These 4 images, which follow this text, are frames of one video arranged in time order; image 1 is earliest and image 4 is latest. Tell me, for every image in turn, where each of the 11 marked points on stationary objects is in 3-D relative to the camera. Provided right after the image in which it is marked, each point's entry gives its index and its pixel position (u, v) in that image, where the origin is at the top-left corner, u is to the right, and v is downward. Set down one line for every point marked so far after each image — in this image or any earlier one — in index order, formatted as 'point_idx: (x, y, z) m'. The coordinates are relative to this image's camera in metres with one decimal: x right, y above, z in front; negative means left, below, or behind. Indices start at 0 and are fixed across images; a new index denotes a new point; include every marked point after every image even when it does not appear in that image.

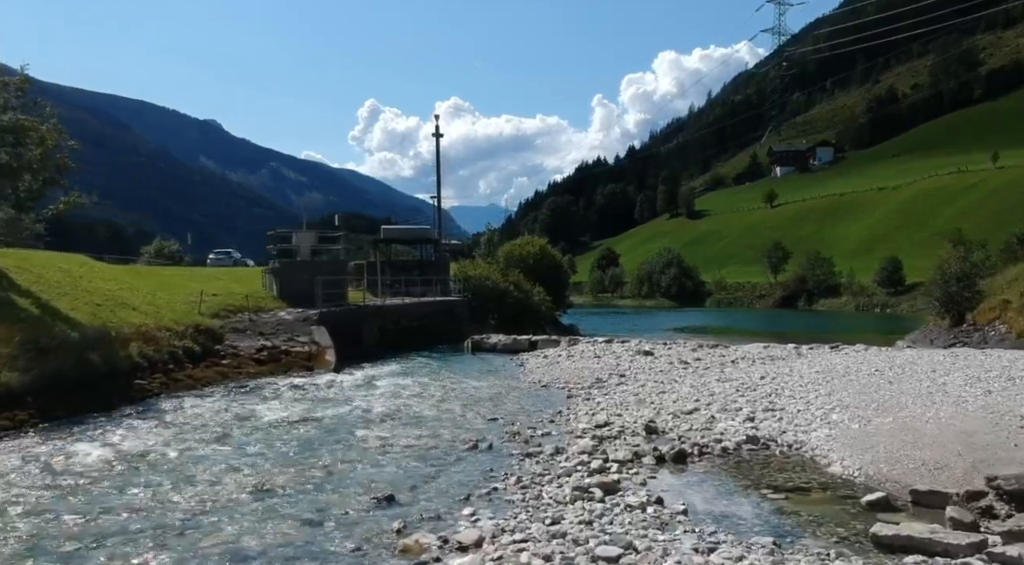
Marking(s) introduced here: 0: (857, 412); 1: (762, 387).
0: (+7.0, -2.6, +15.8) m
1: (+6.3, -2.6, +19.6) m
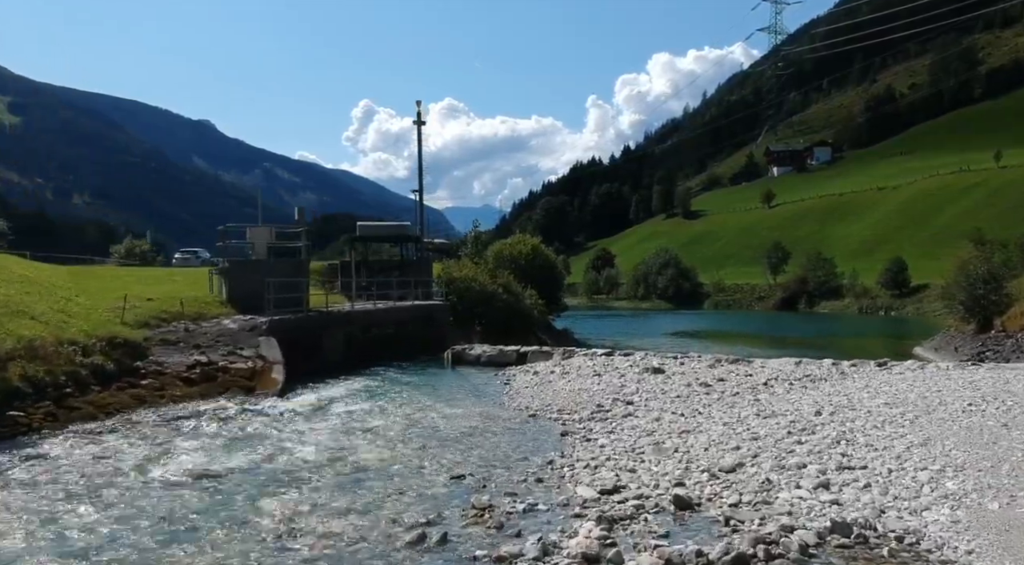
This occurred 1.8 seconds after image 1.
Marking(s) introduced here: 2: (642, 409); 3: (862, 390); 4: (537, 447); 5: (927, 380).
0: (+6.5, -2.7, +10.8) m
1: (+5.9, -2.7, +14.7) m
2: (+3.2, -3.1, +19.0) m
3: (+8.4, -2.6, +18.8) m
4: (+0.5, -3.4, +16.1) m
5: (+10.4, -2.4, +19.6) m
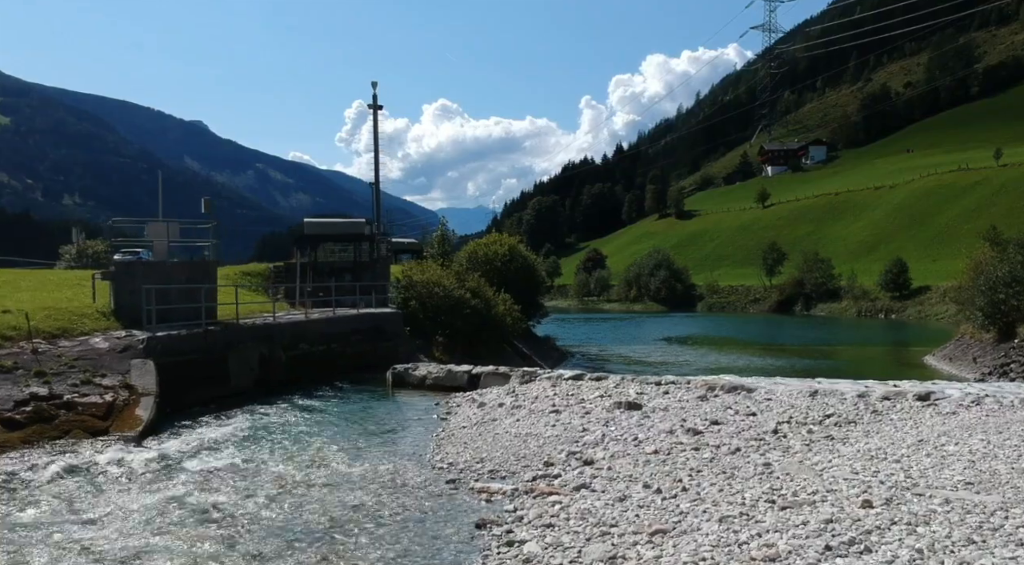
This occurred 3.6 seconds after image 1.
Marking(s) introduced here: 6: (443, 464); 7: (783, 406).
0: (+5.0, -2.9, +5.1) m
1: (+4.3, -2.9, +8.9) m
2: (+1.5, -3.3, +13.2) m
3: (+6.8, -2.8, +13.1) m
4: (-1.1, -3.6, +10.3) m
5: (+8.8, -2.7, +13.9) m
6: (-1.4, -3.7, +16.1) m
7: (+6.5, -2.9, +18.8) m
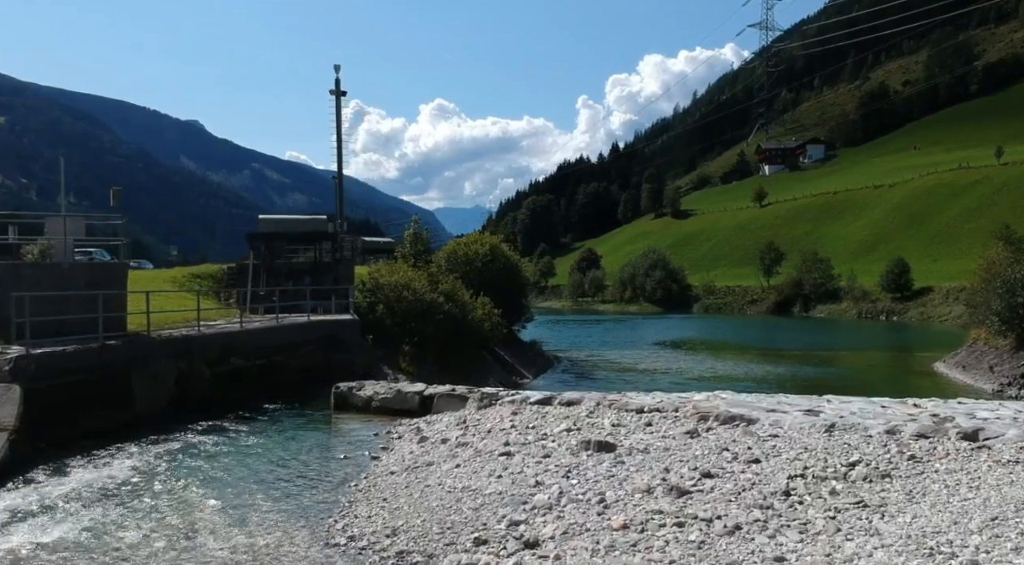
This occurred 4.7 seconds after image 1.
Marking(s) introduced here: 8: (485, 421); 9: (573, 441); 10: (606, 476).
0: (+3.8, -3.1, +1.1) m
1: (+3.1, -3.1, +4.9) m
2: (+0.3, -3.5, +9.2) m
3: (+5.6, -3.0, +9.1) m
4: (-2.2, -3.8, +6.3) m
5: (+7.6, -2.8, +9.8) m
6: (-2.6, -3.9, +12.1) m
7: (+5.3, -3.1, +14.8) m
8: (-0.8, -3.4, +19.0) m
9: (+1.3, -3.3, +16.3) m
10: (+1.6, -3.3, +13.6) m
